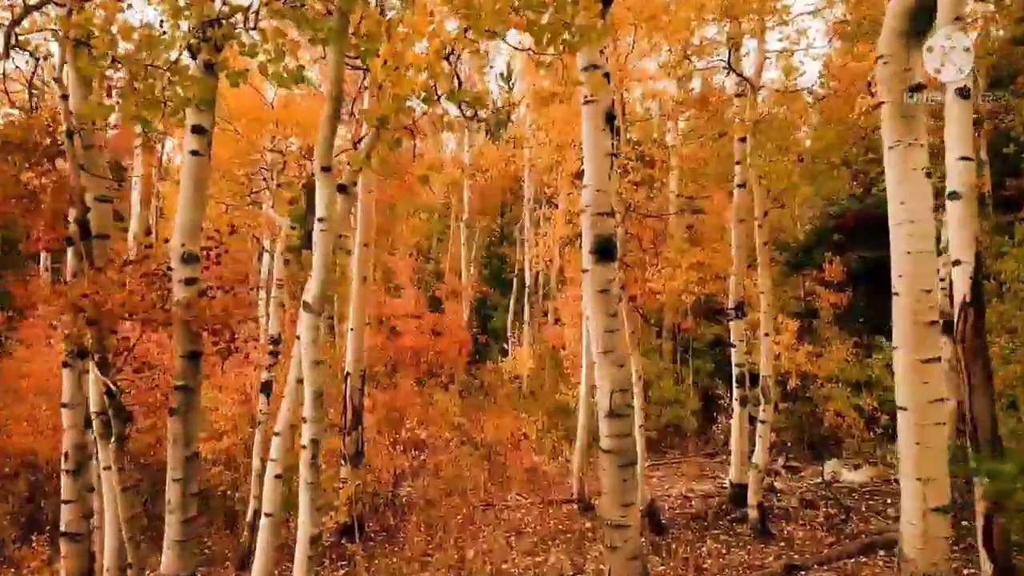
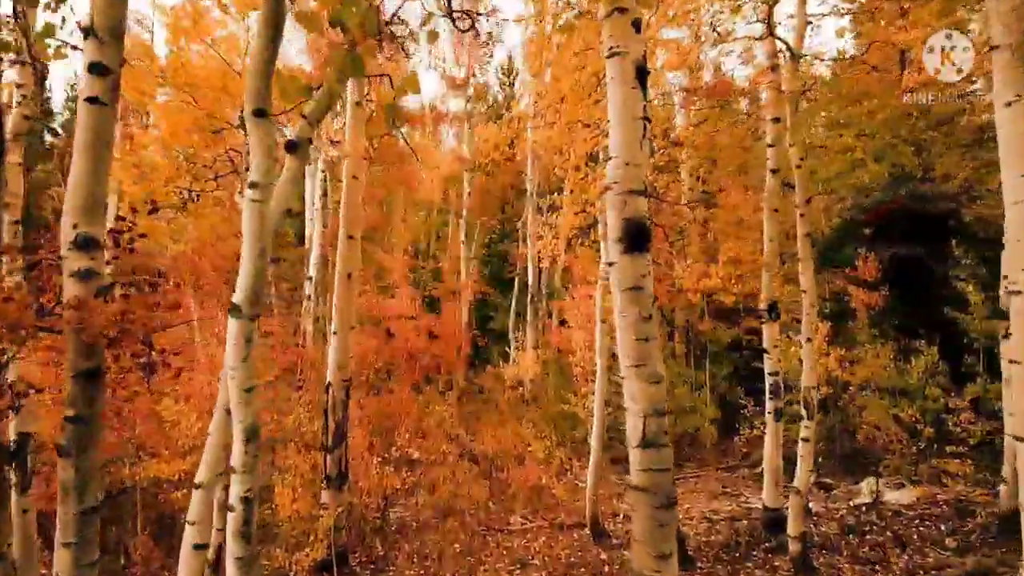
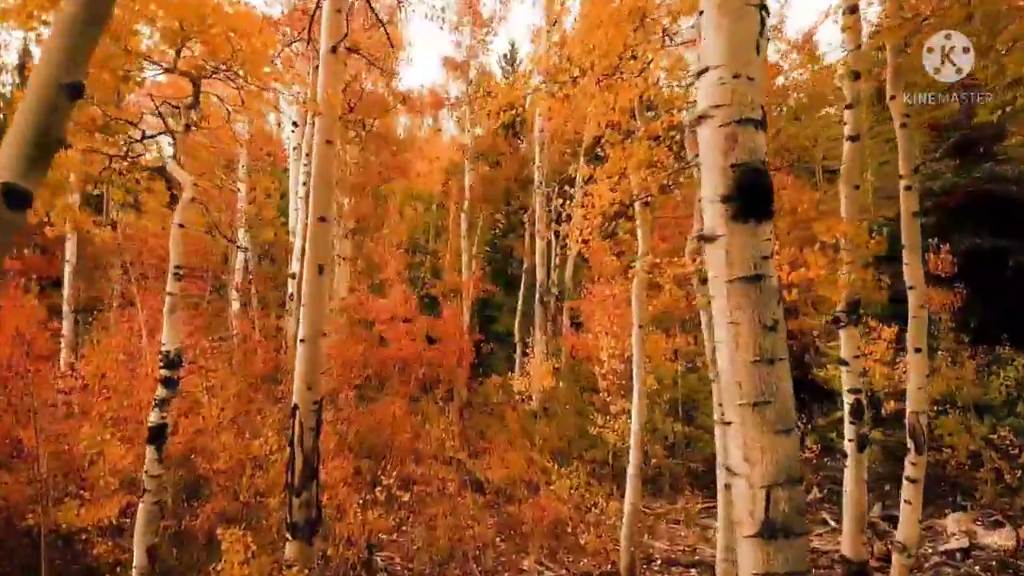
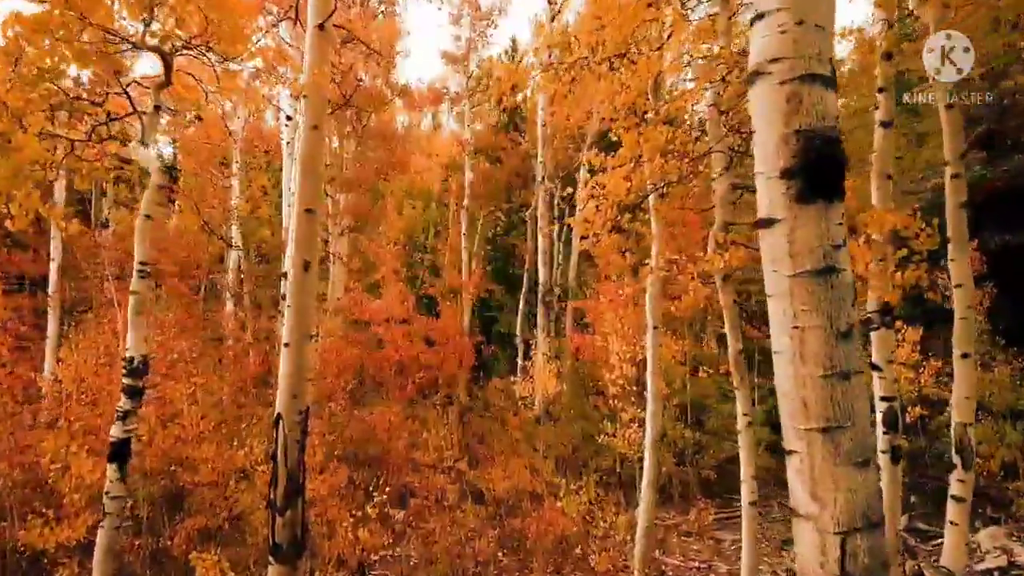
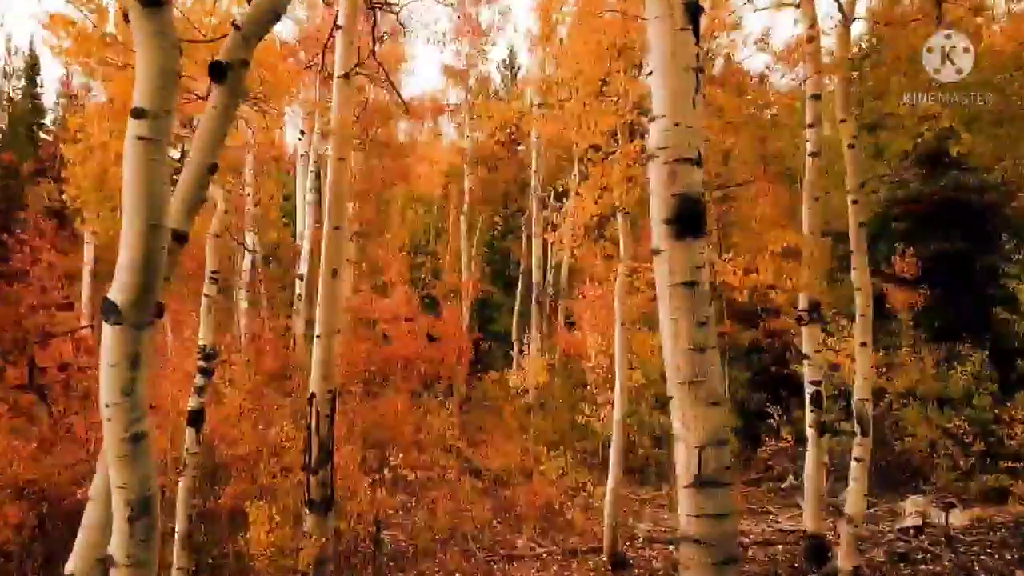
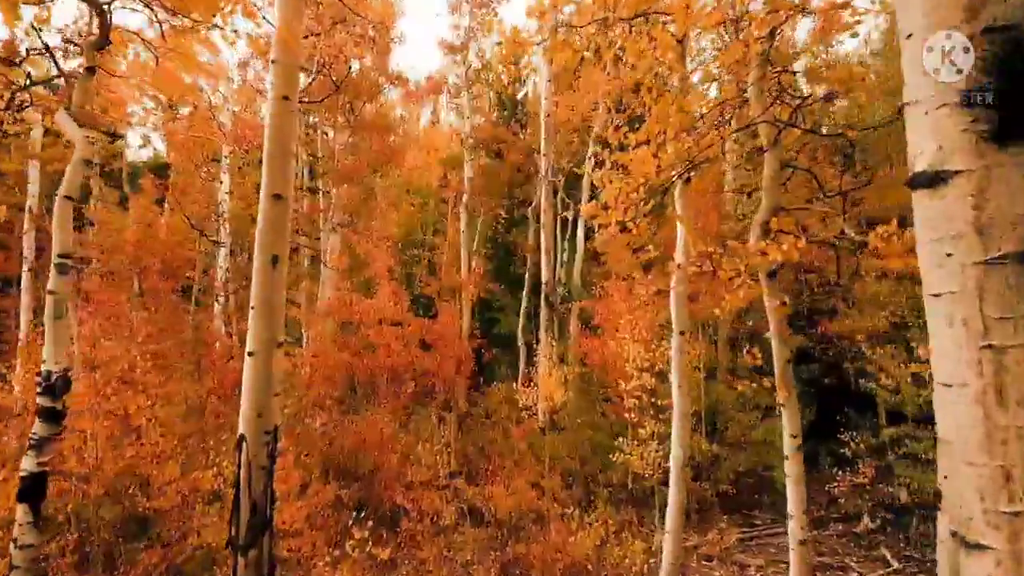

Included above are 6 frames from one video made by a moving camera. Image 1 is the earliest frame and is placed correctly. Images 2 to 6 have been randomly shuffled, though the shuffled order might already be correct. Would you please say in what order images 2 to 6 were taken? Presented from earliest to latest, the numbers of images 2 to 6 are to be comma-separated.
2, 5, 3, 4, 6
